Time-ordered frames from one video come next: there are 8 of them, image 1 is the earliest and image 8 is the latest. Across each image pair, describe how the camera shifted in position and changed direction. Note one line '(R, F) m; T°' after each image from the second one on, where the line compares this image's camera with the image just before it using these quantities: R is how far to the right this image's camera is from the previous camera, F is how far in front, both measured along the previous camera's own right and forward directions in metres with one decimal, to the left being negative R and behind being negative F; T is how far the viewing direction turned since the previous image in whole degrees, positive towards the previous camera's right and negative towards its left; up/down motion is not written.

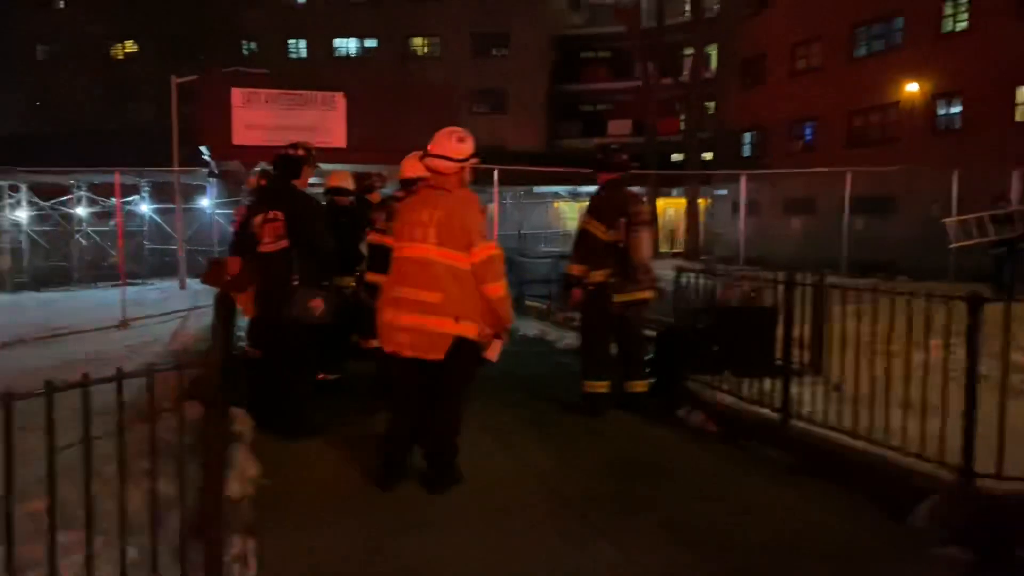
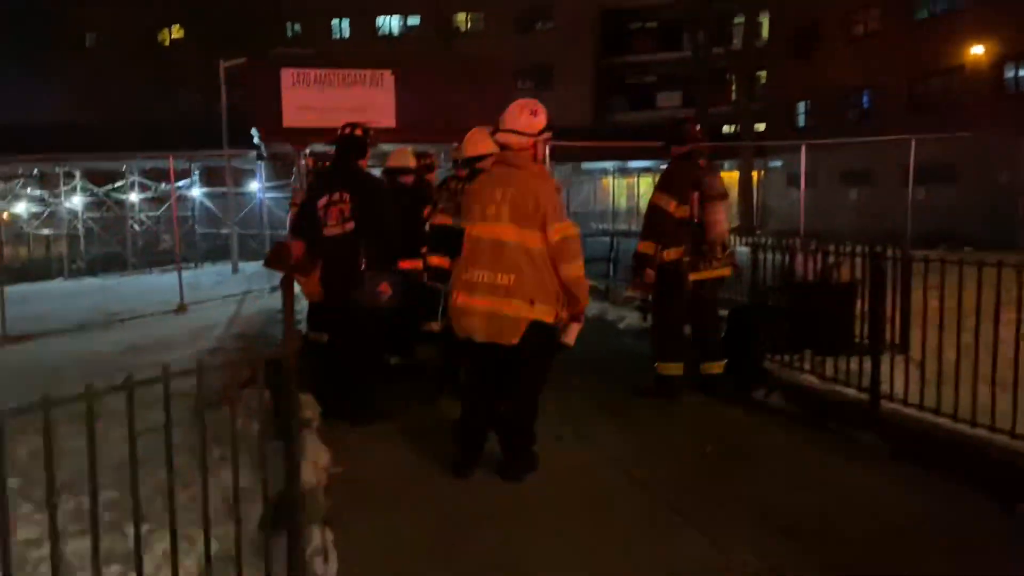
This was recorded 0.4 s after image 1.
(-0.2, +0.2) m; -3°
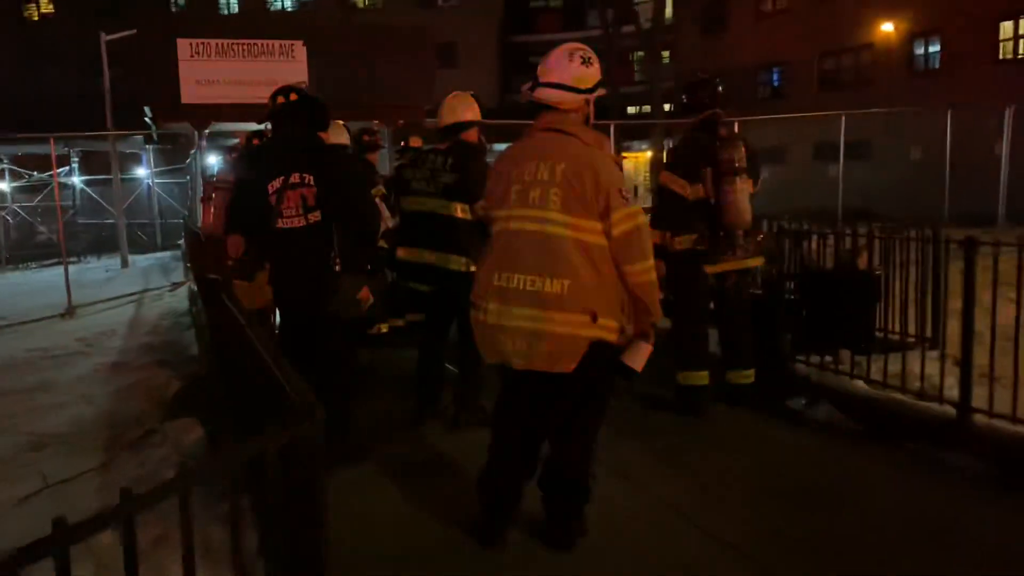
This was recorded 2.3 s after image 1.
(-0.6, +1.3) m; +7°
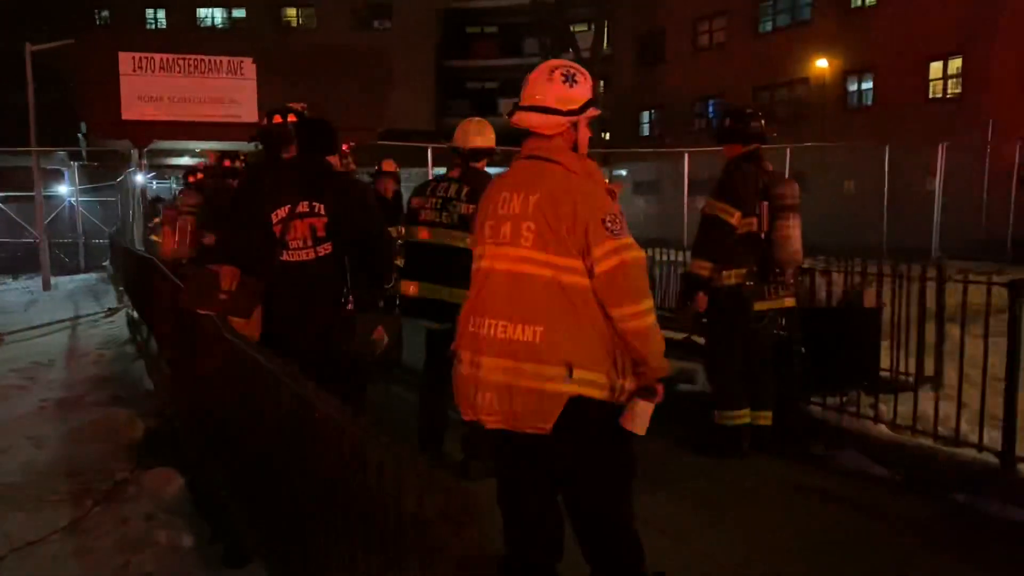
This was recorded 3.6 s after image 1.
(-0.6, +0.4) m; +5°
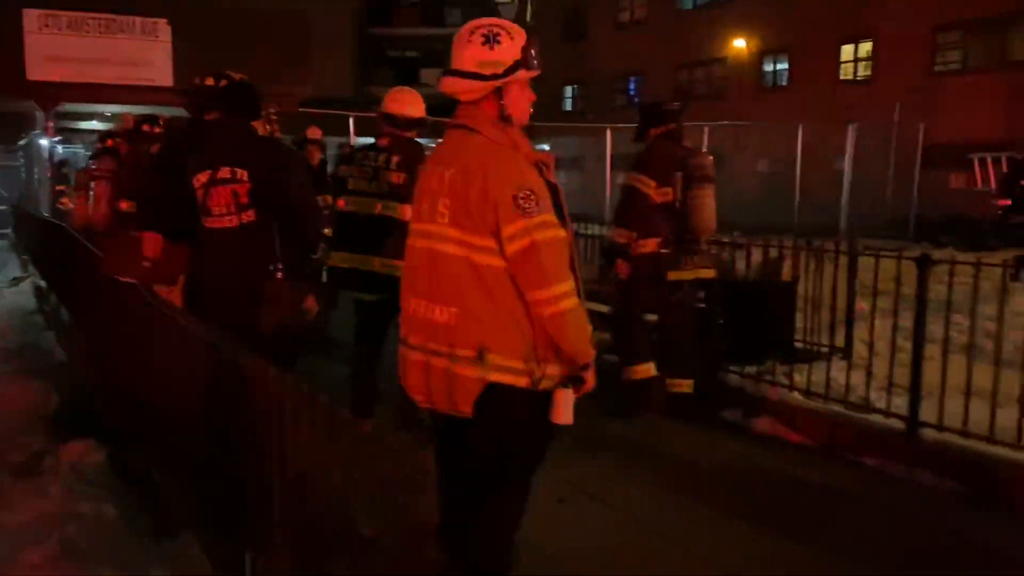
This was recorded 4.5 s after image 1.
(-0.1, 0.0) m; +5°
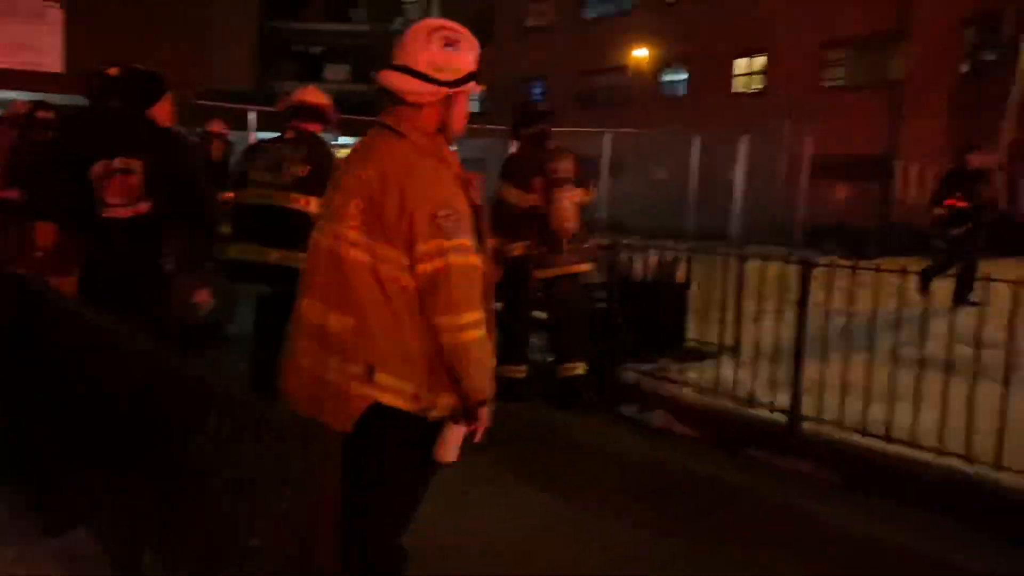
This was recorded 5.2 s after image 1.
(0.0, -0.1) m; +6°
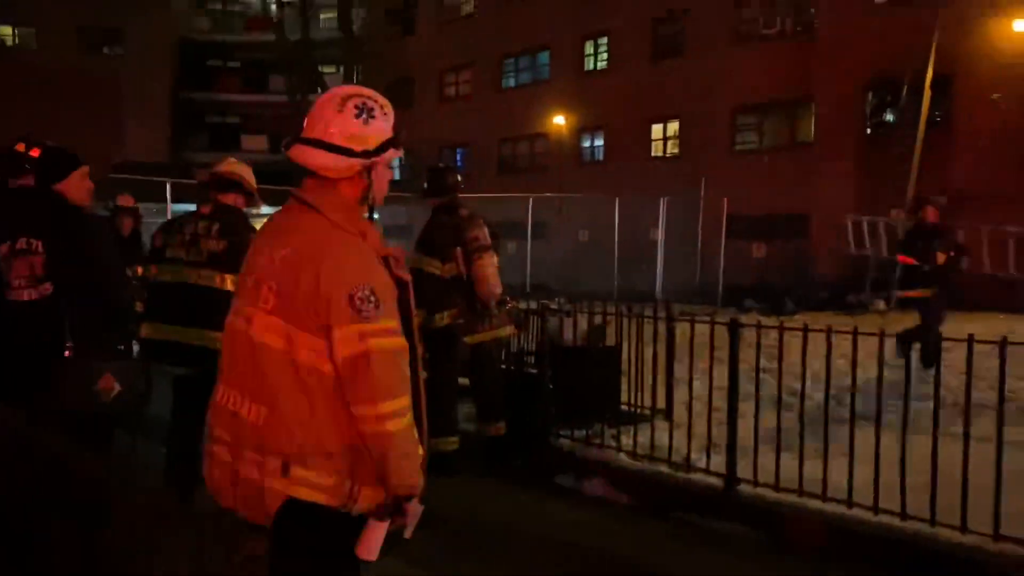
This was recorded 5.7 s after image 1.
(0.0, +0.1) m; +5°
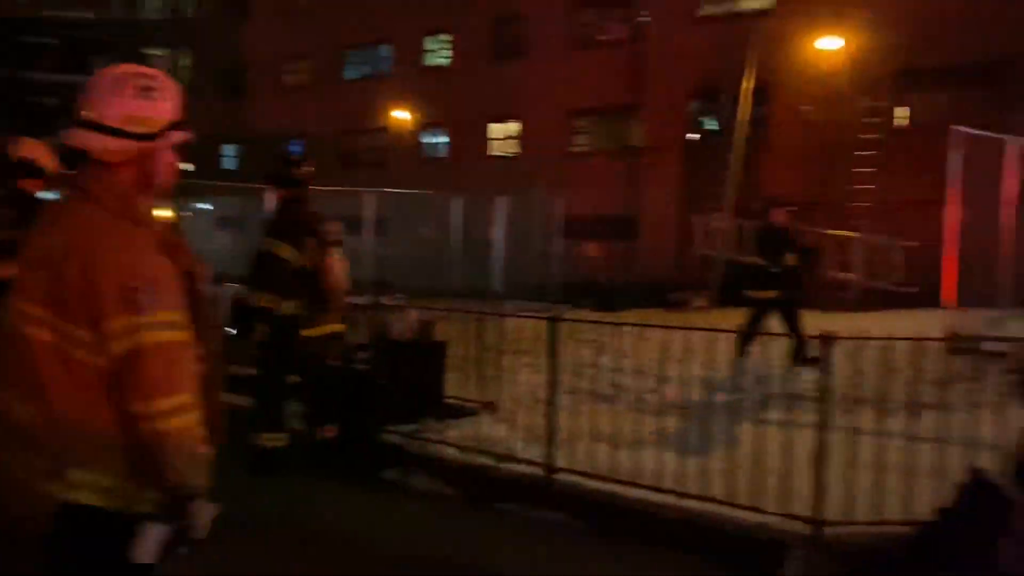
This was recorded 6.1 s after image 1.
(+0.1, 0.0) m; +10°
